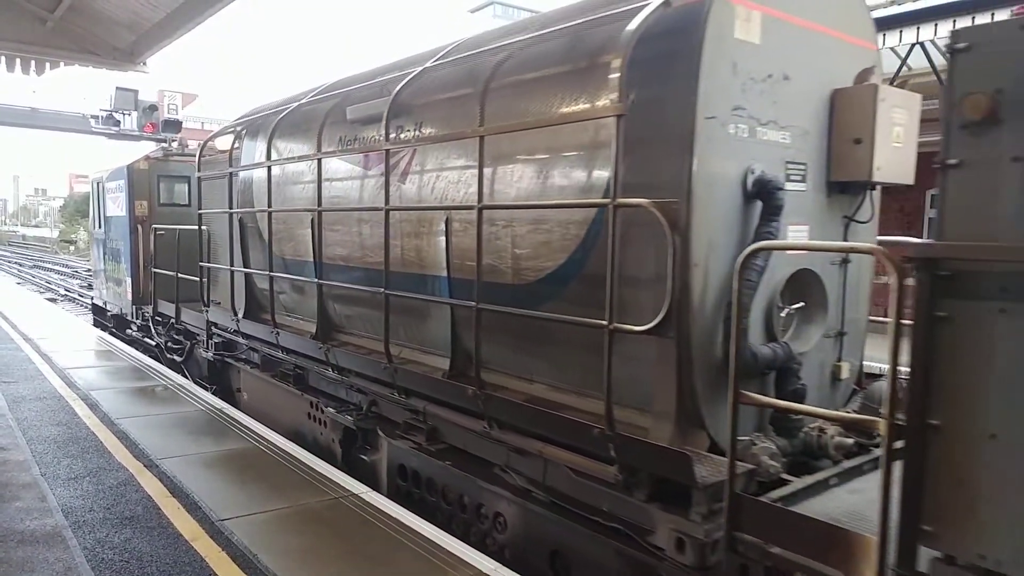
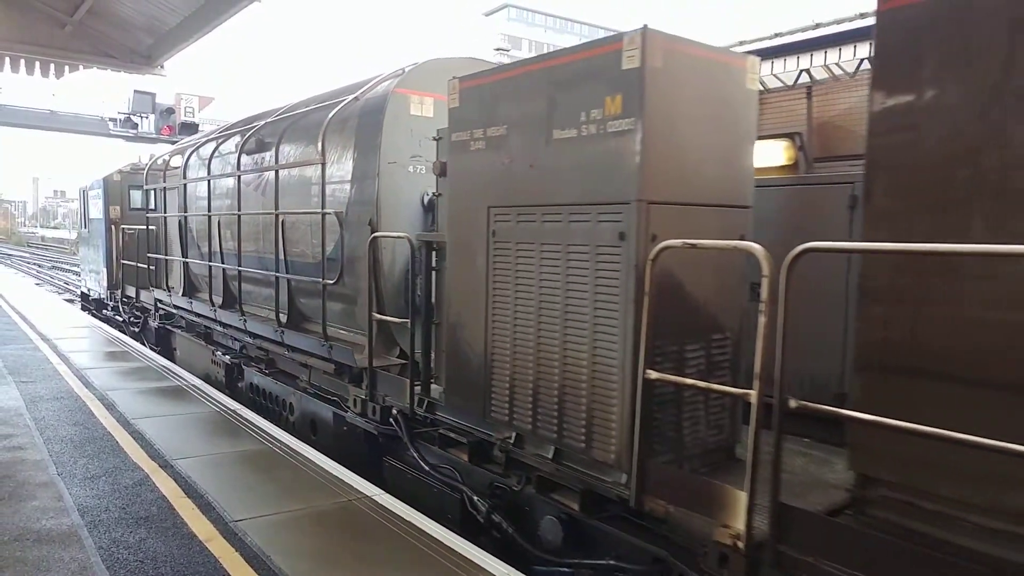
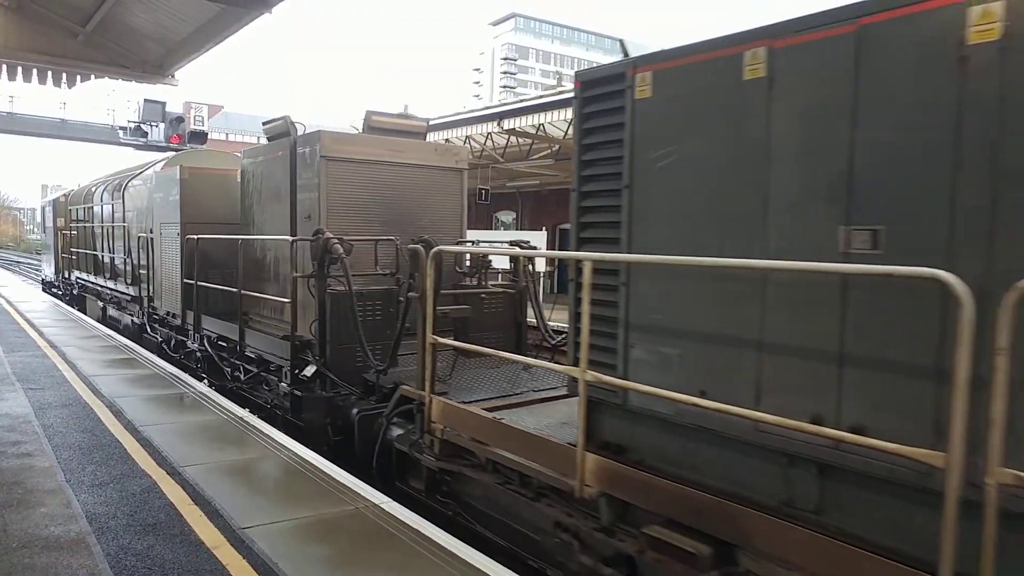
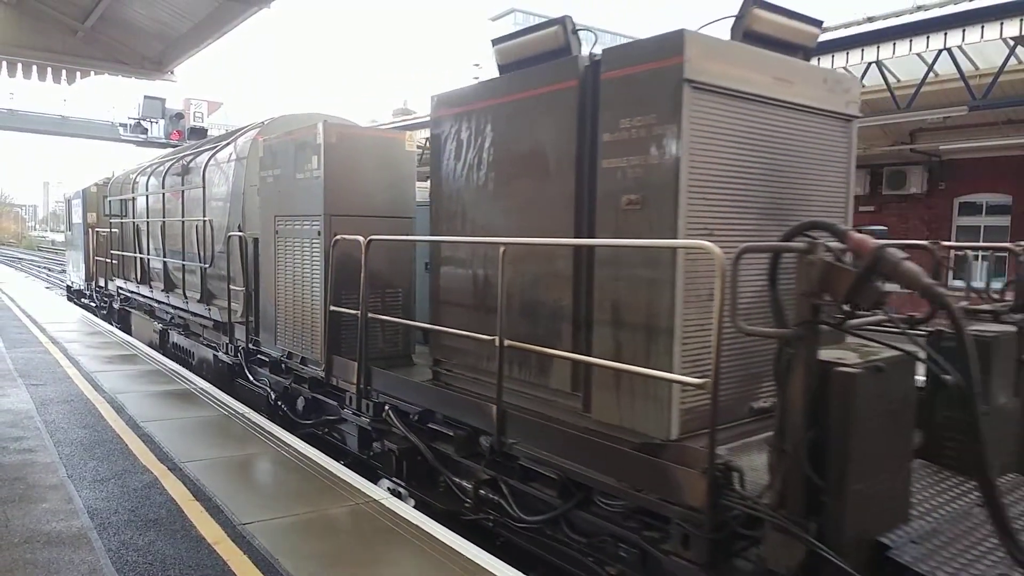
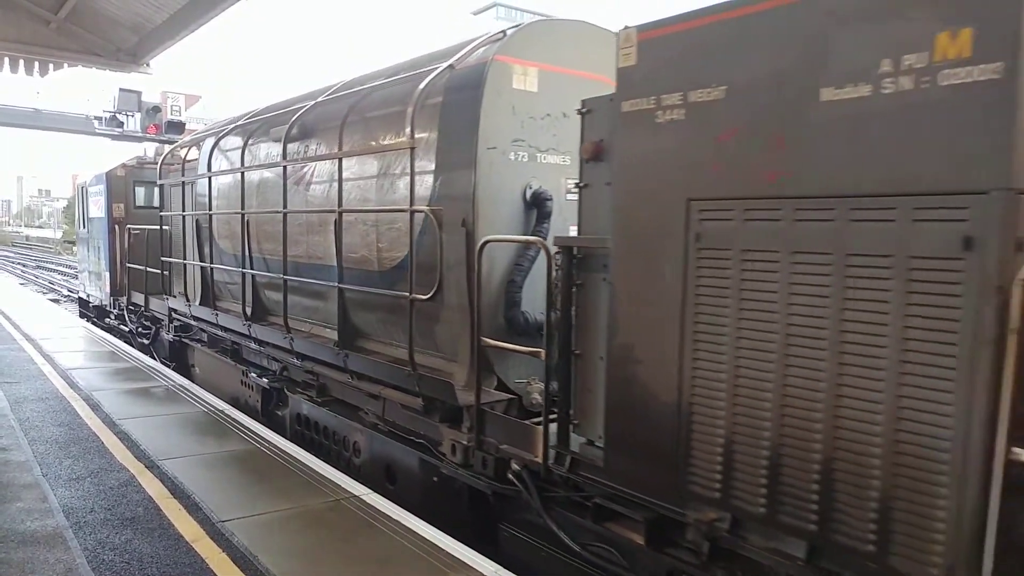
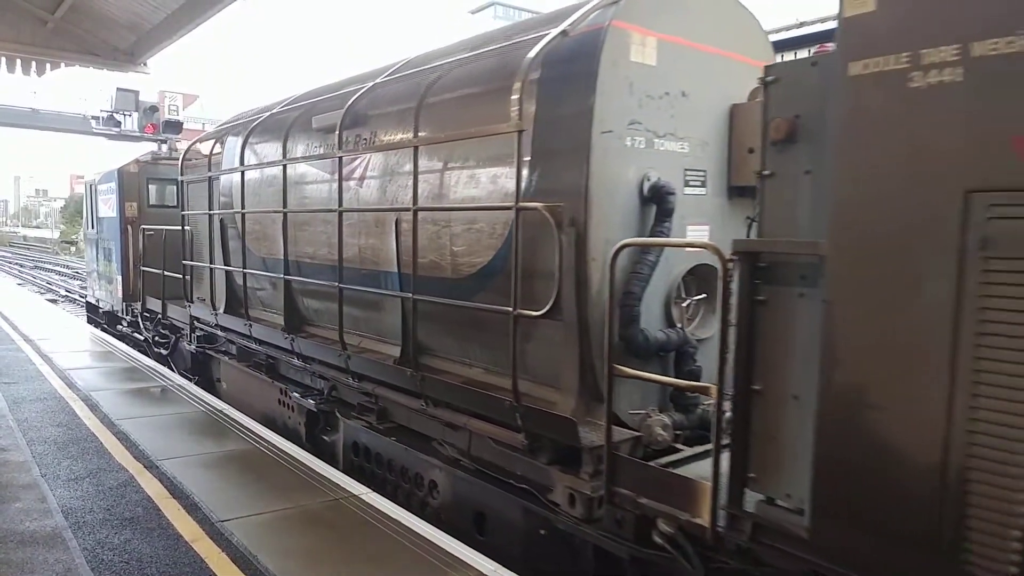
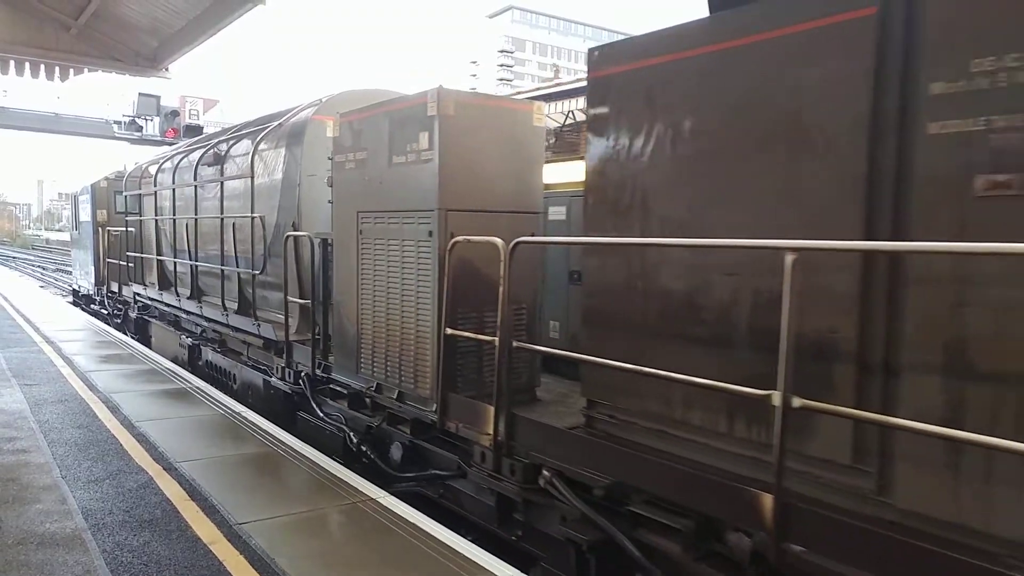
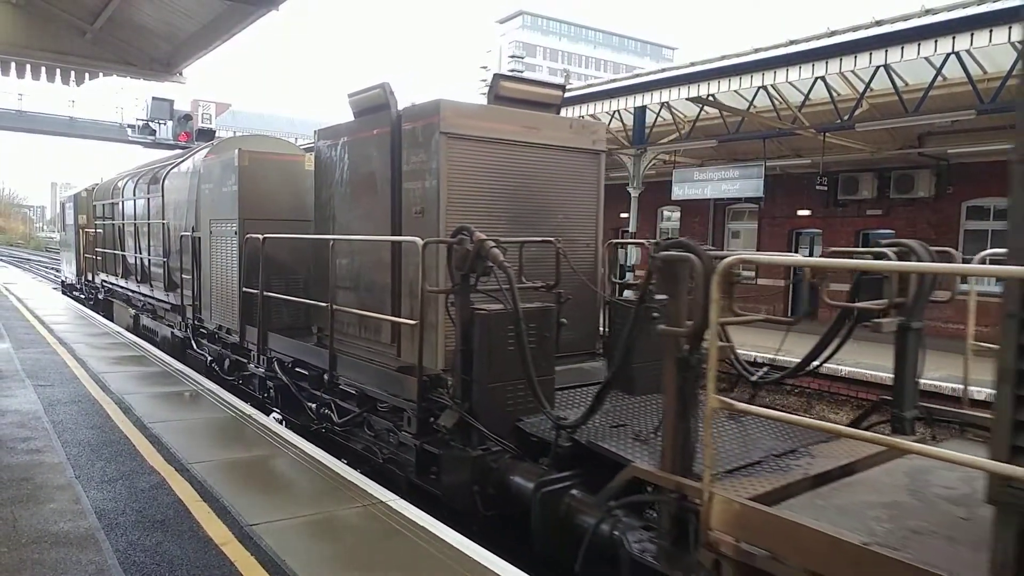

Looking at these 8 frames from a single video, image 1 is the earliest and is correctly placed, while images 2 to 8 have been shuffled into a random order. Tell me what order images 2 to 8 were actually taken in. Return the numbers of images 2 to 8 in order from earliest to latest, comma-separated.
6, 5, 2, 7, 4, 8, 3
